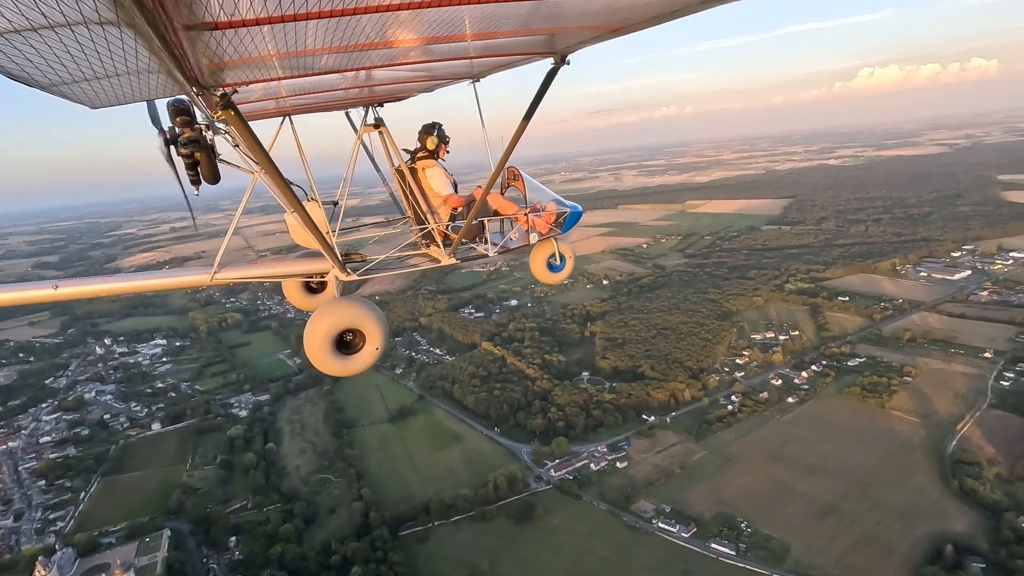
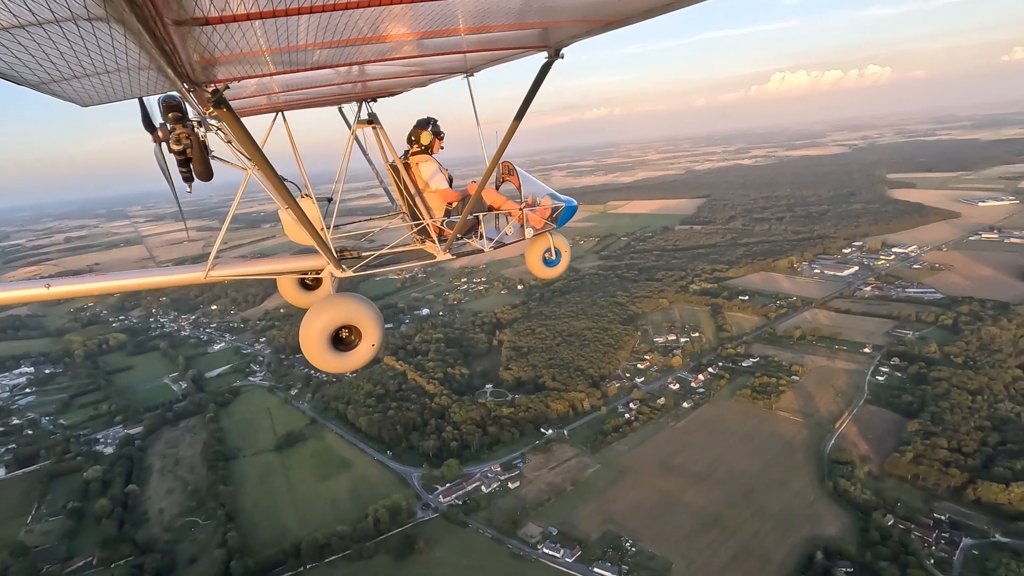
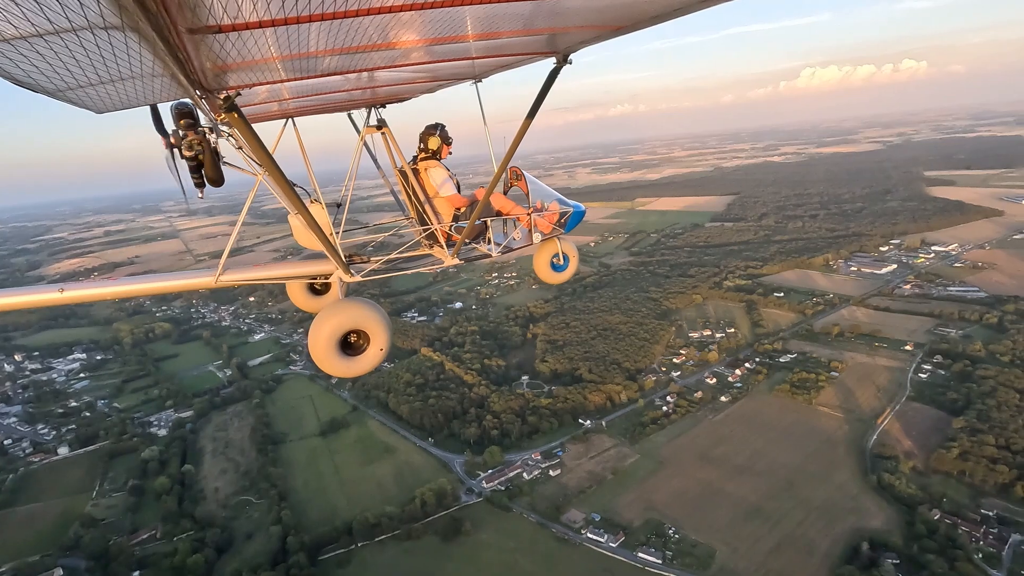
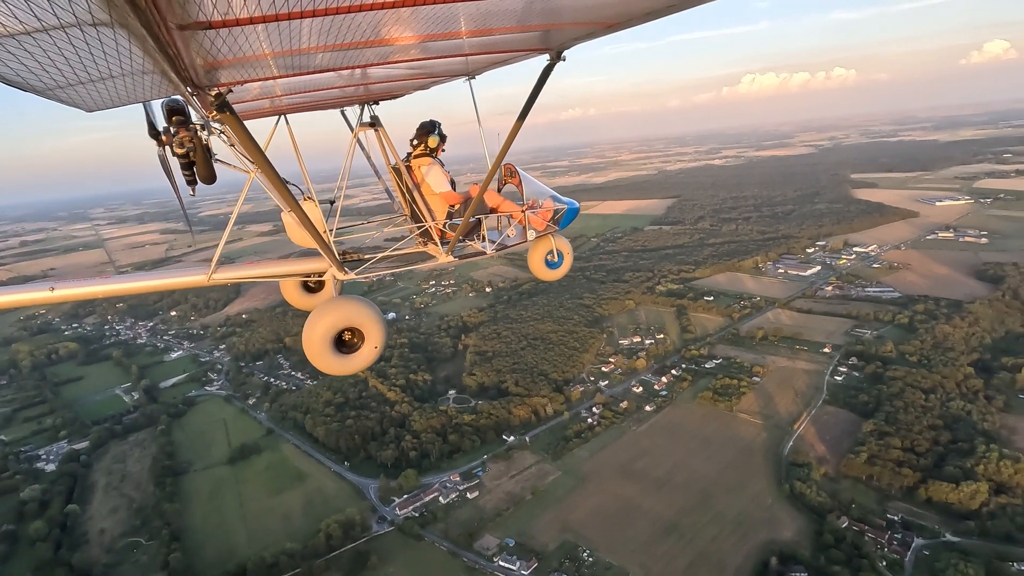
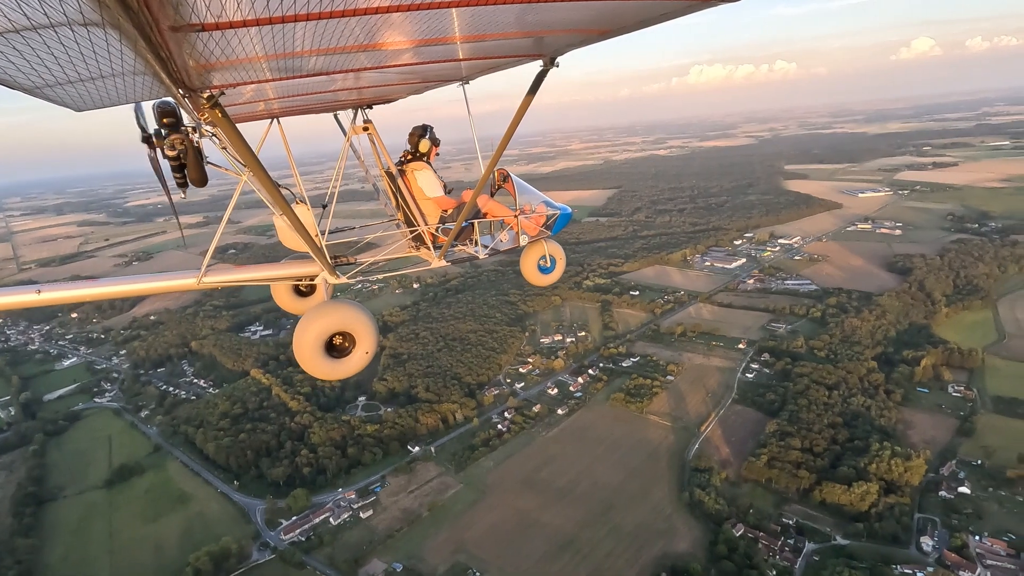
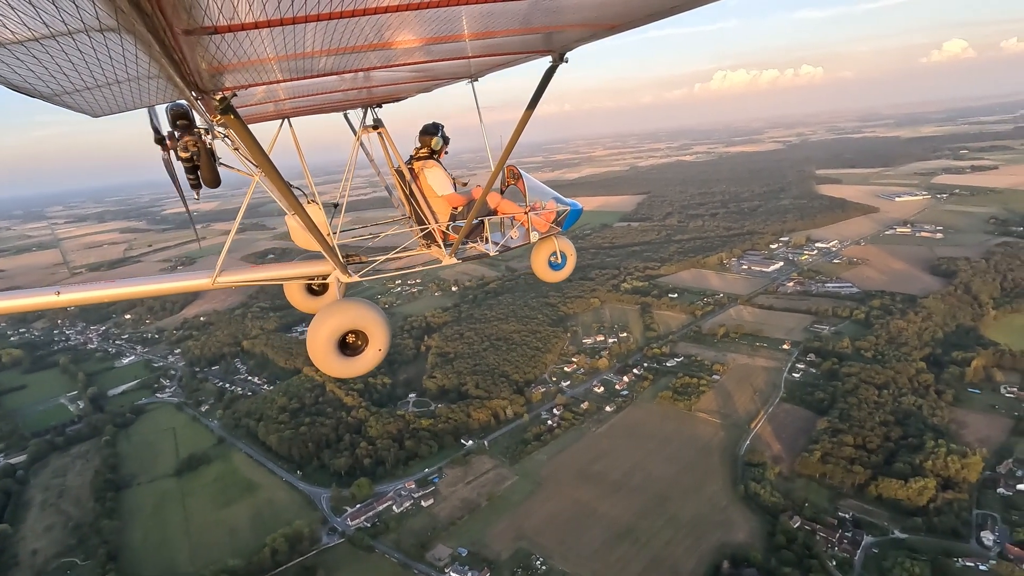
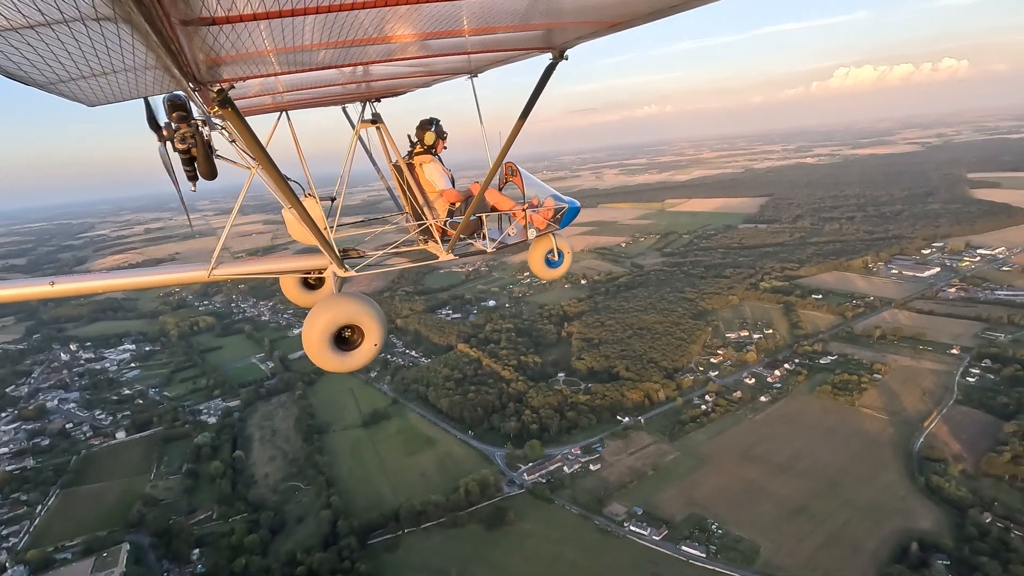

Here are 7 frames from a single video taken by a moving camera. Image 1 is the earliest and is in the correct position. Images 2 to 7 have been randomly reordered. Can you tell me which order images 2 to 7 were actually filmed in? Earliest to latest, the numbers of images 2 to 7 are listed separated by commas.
7, 3, 2, 4, 6, 5
